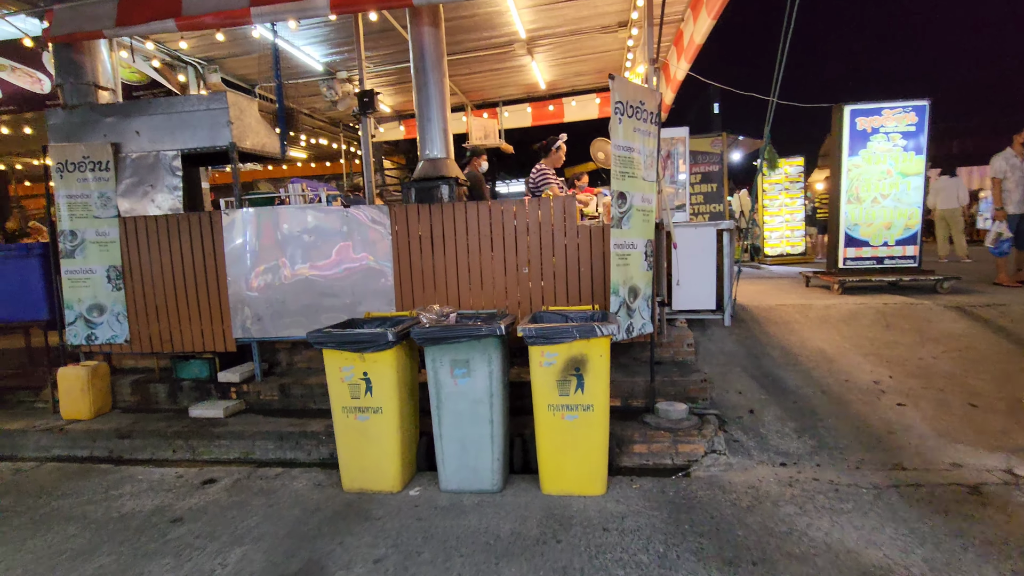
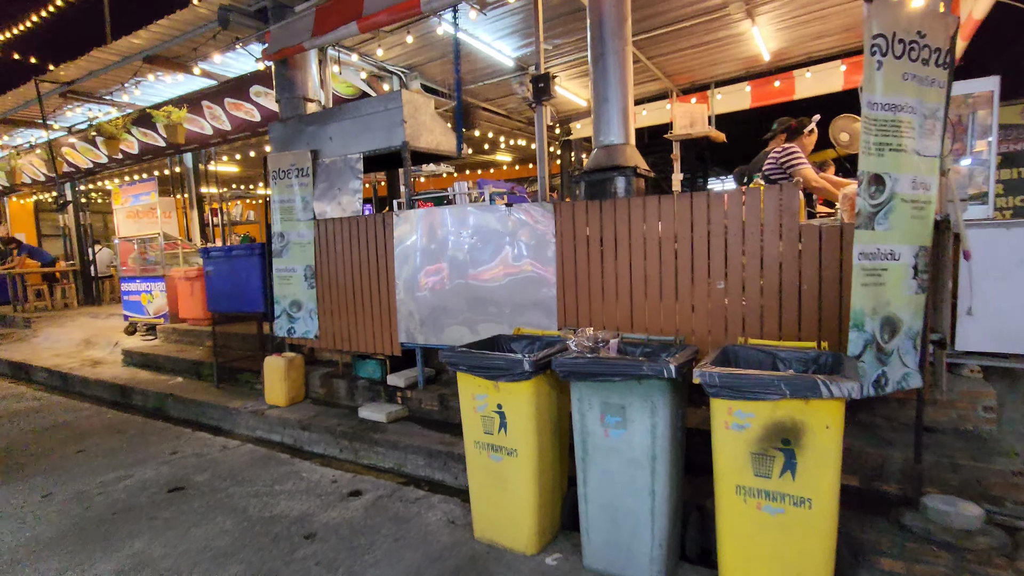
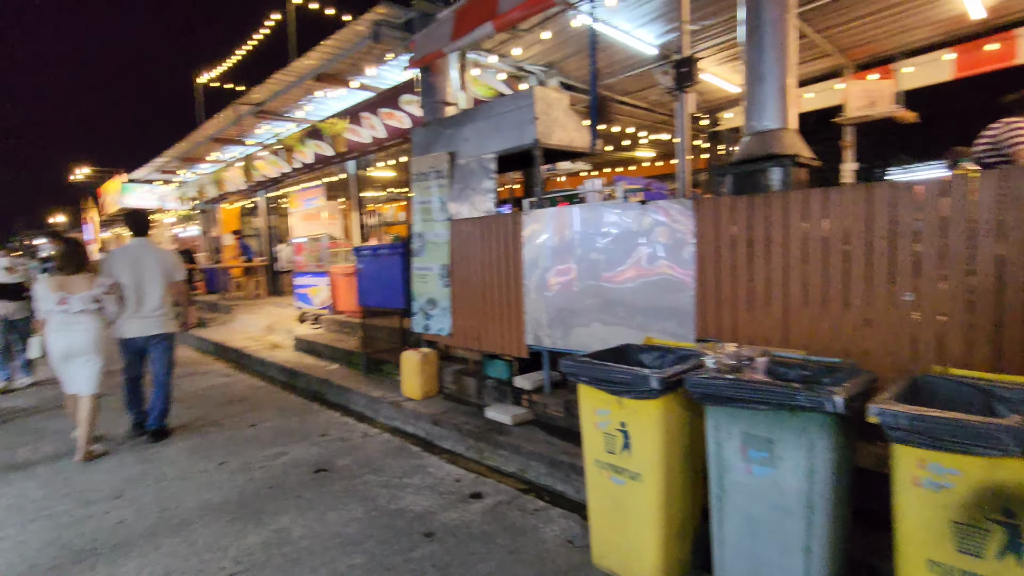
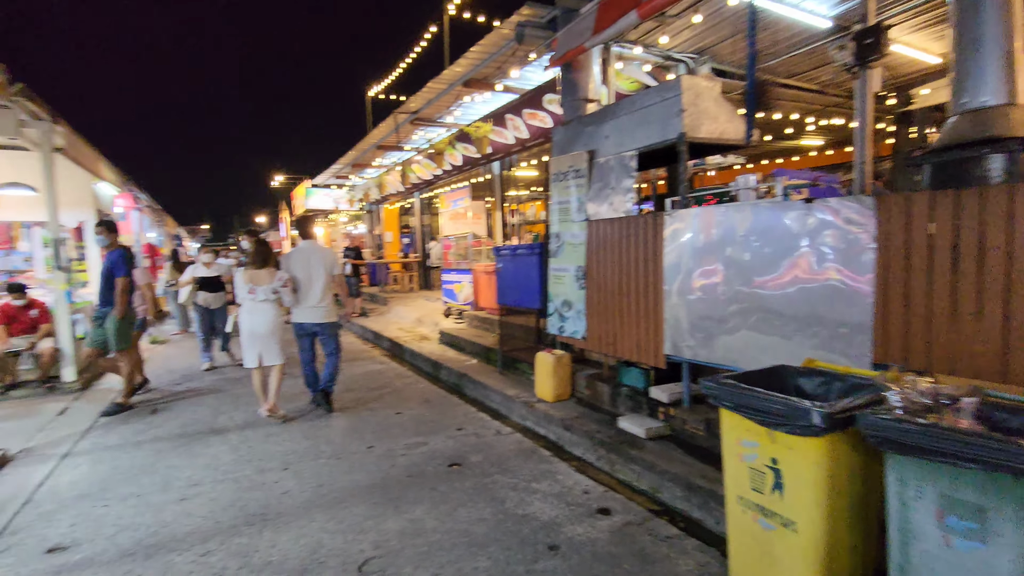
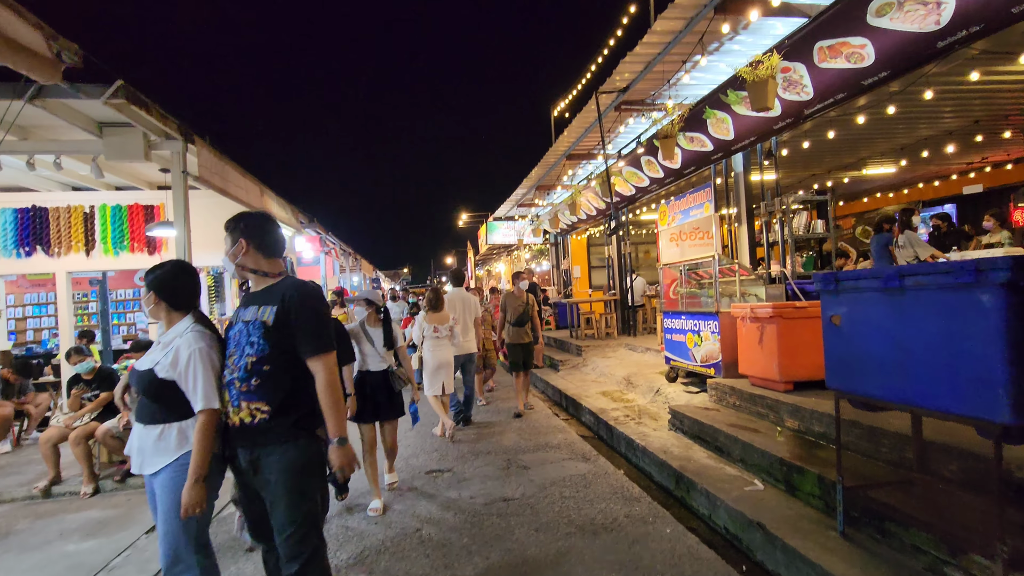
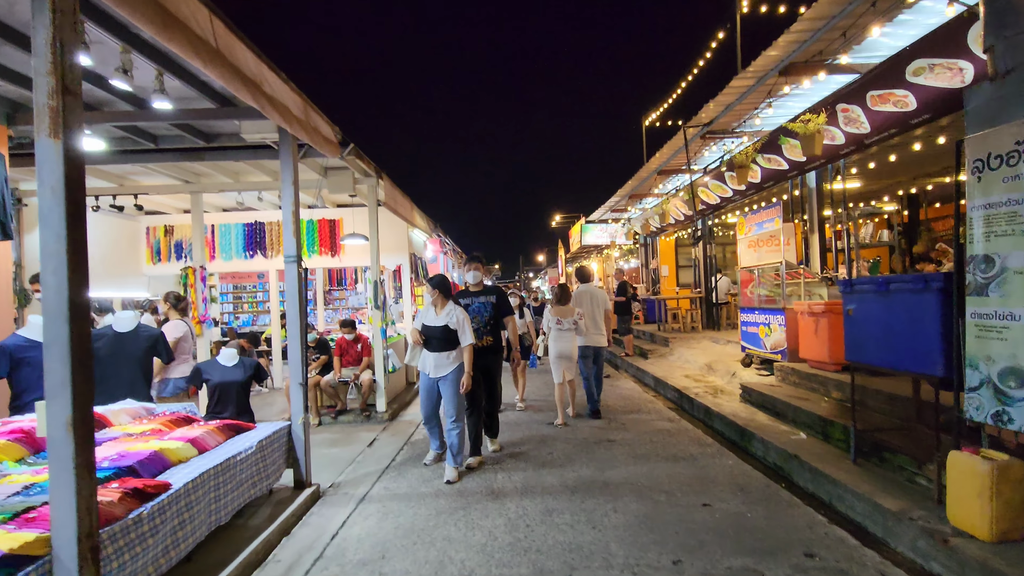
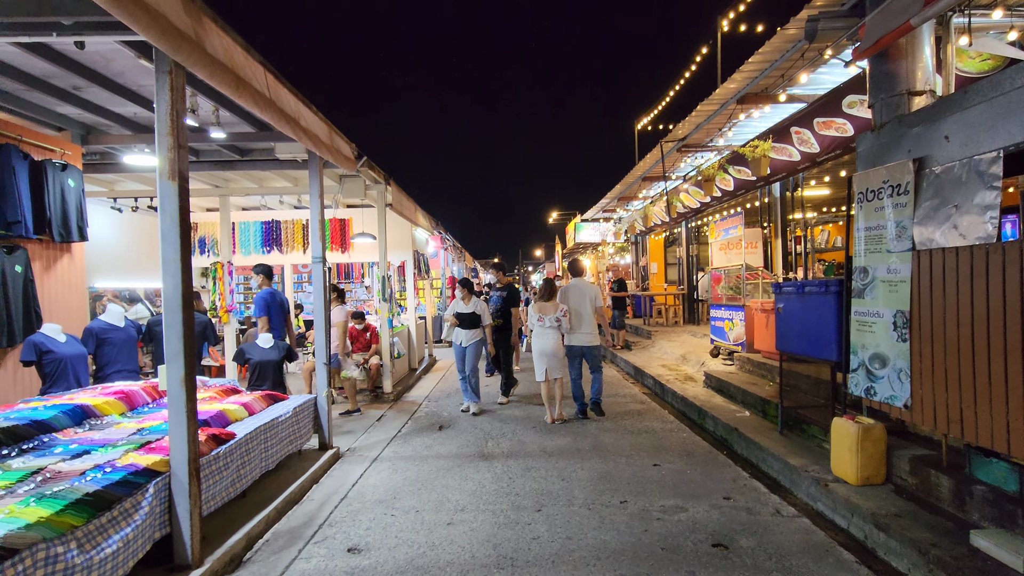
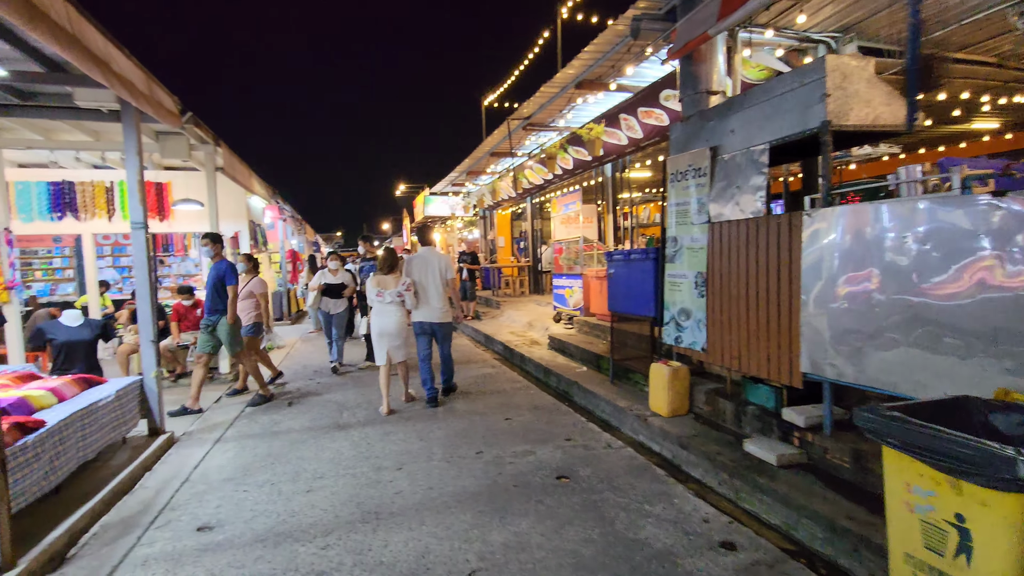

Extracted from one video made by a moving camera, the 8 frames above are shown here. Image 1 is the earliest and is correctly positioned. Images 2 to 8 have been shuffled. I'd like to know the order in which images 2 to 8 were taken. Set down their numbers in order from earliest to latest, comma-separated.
2, 3, 4, 8, 7, 6, 5
